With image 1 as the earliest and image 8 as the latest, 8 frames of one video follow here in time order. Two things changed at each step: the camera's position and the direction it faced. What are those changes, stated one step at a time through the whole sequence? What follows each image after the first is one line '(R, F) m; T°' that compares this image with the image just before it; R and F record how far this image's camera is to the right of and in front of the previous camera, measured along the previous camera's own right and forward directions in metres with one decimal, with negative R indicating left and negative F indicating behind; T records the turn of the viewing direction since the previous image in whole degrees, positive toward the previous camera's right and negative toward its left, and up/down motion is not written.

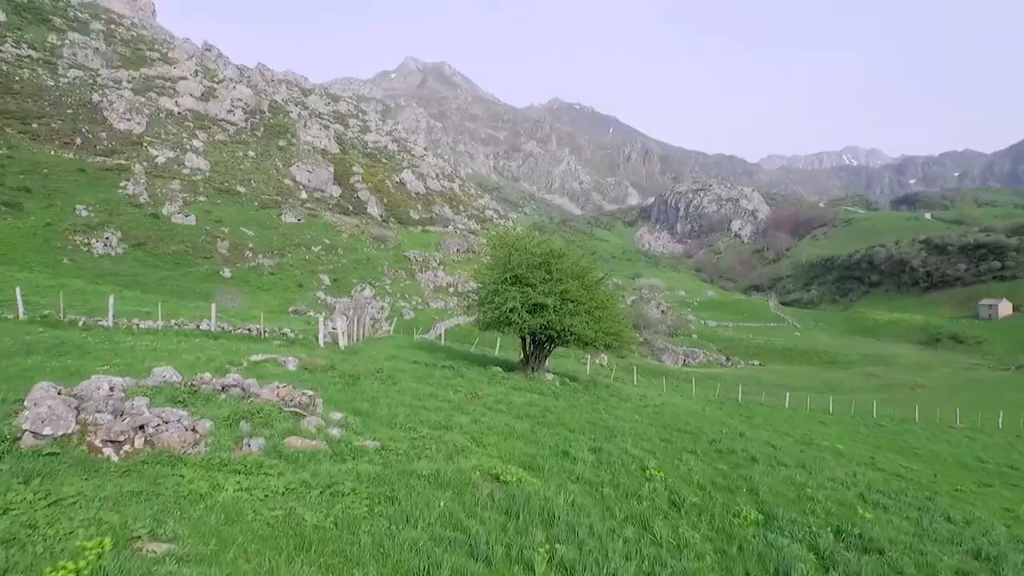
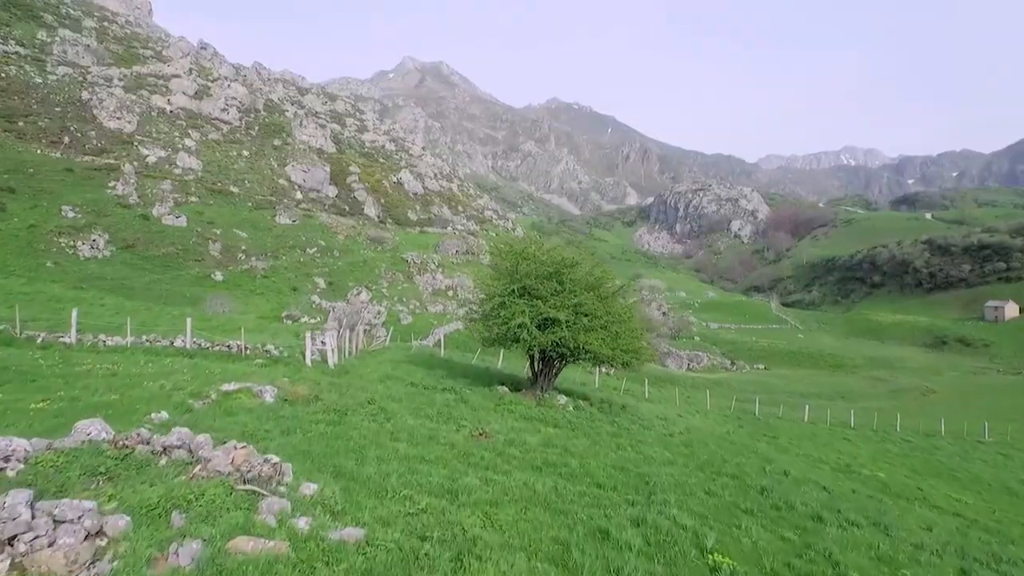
(-0.3, +2.0) m; 0°
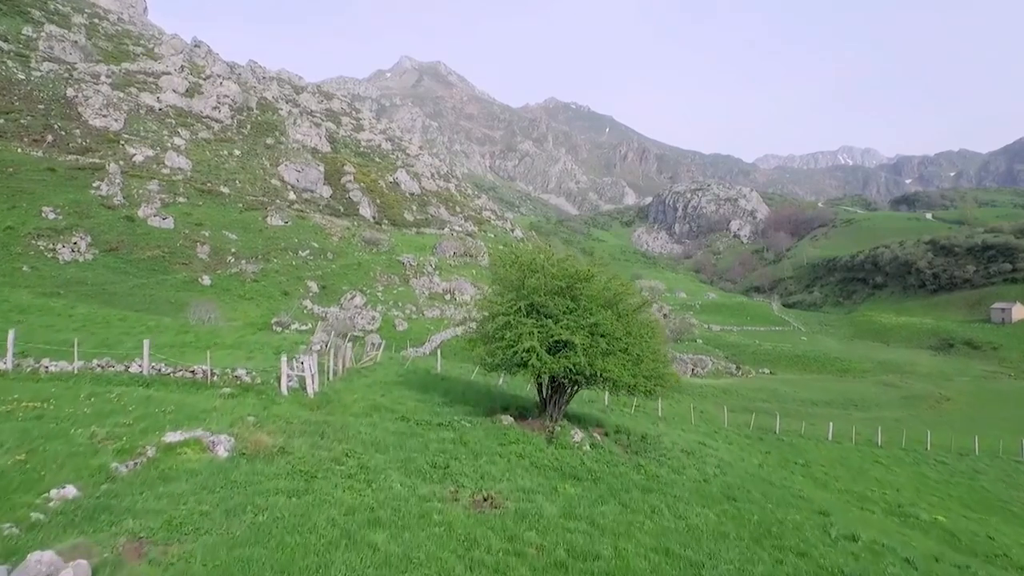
(-0.2, +2.4) m; 0°
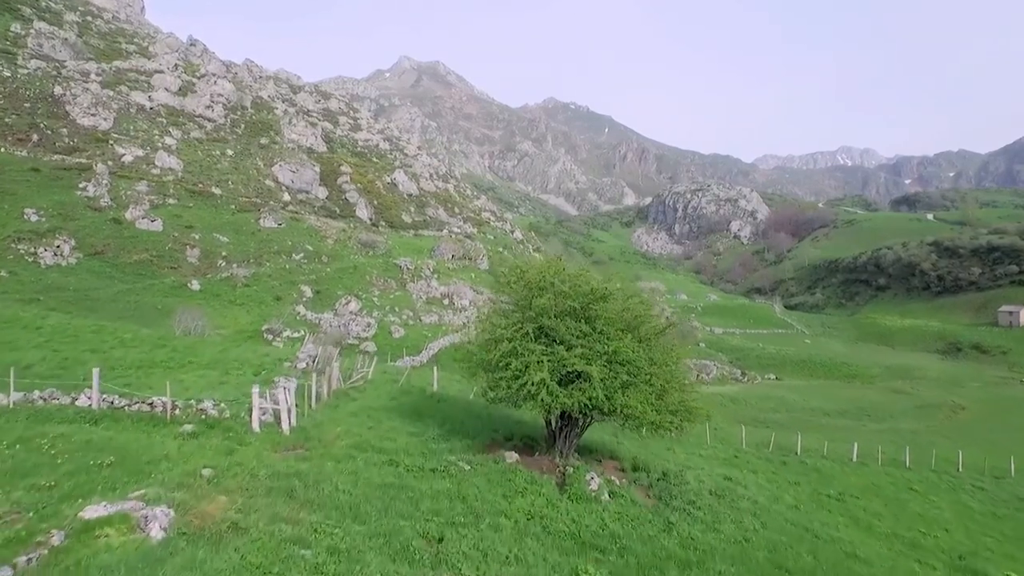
(-0.1, +2.1) m; 0°
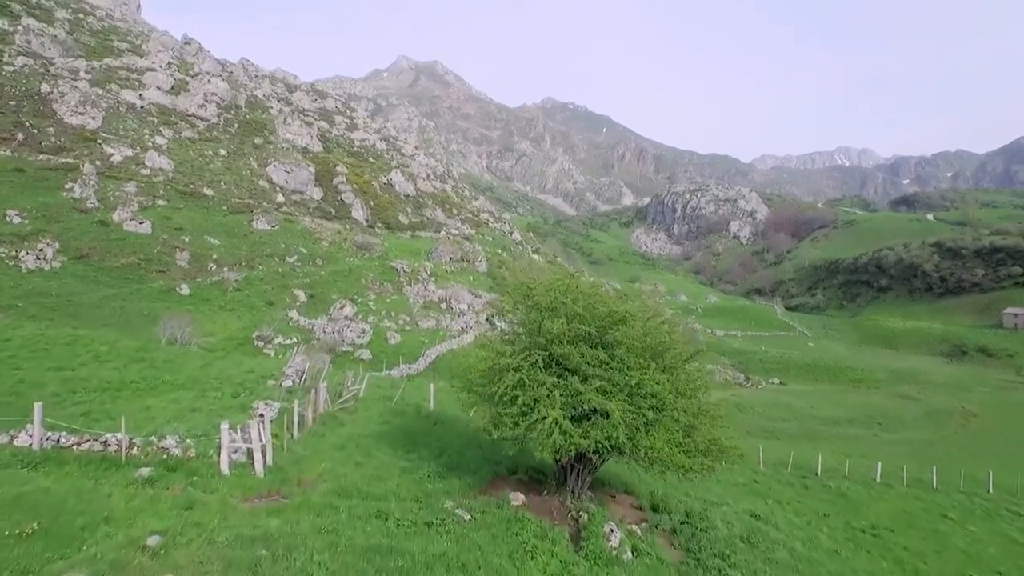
(-0.2, +1.8) m; 0°
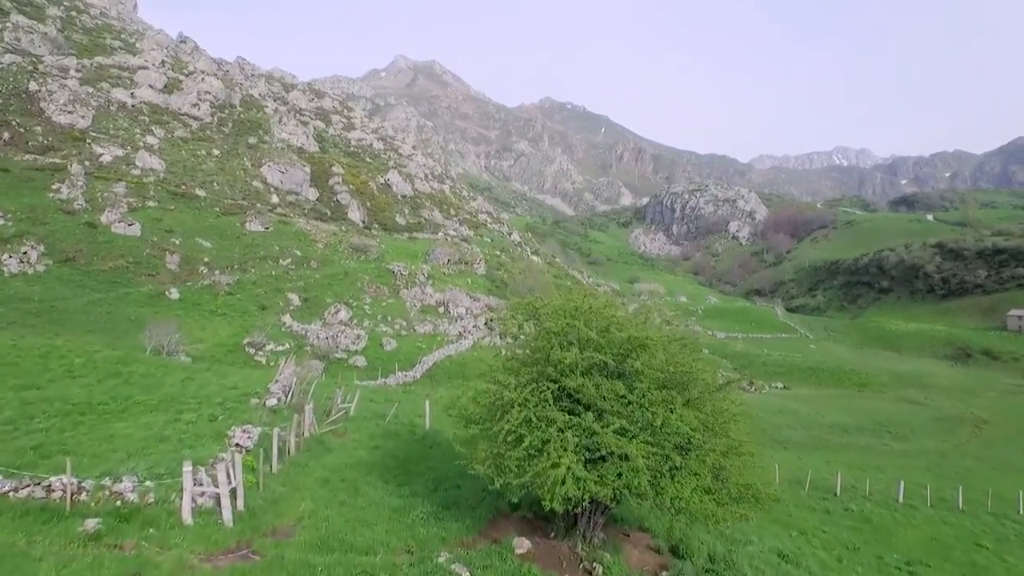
(-0.1, +1.6) m; 0°
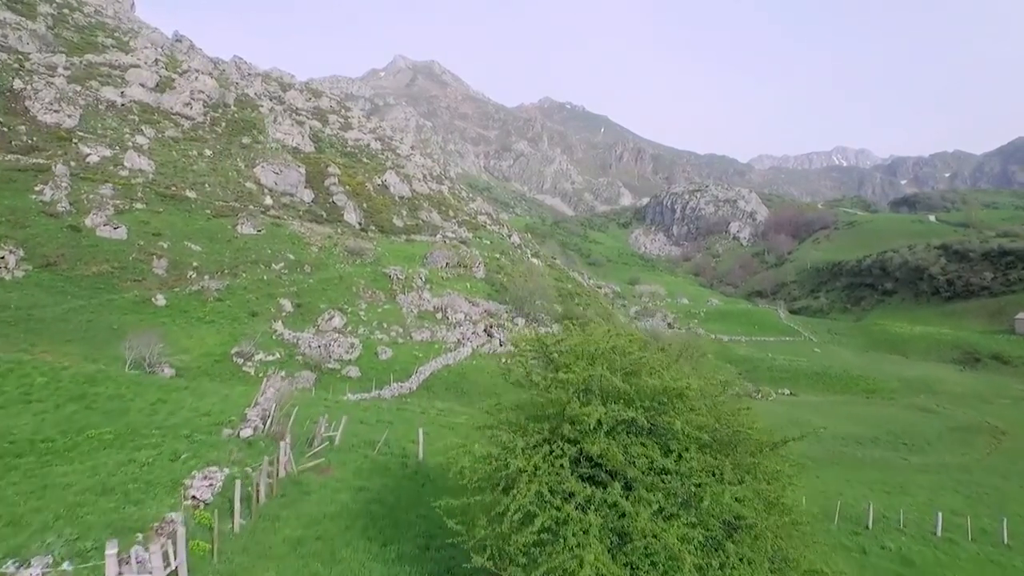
(-0.1, +2.2) m; 0°
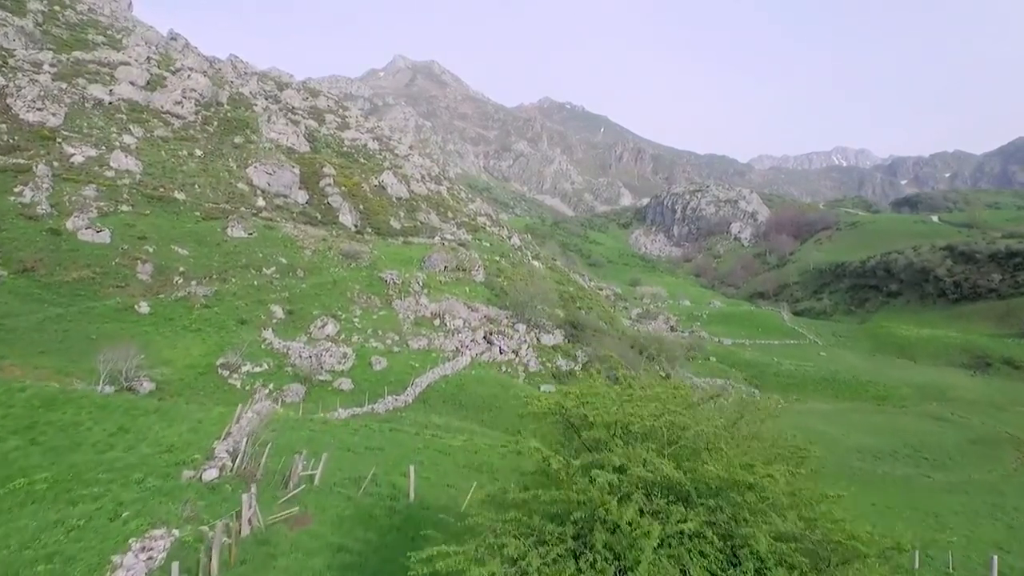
(-0.1, +2.5) m; 0°
